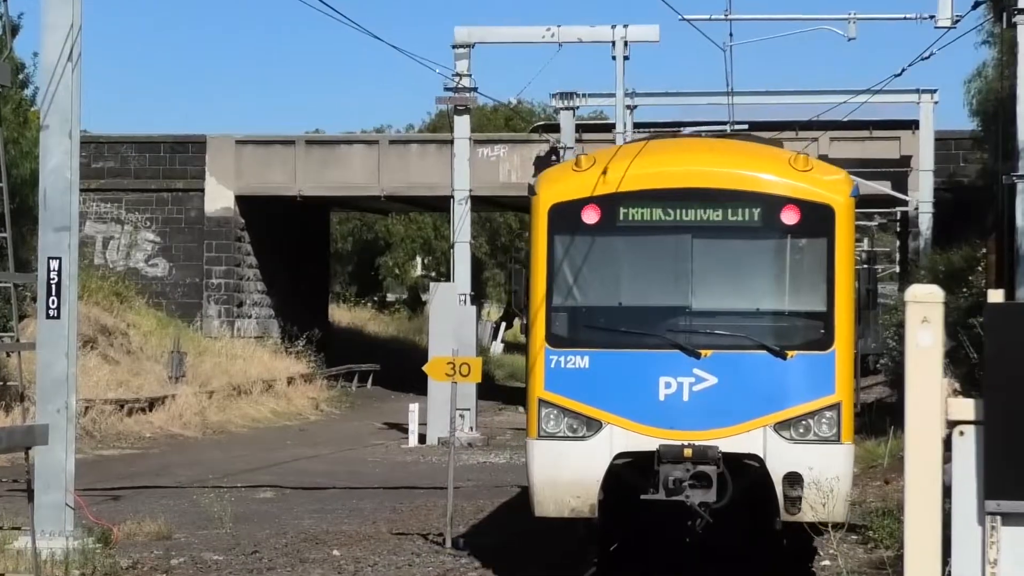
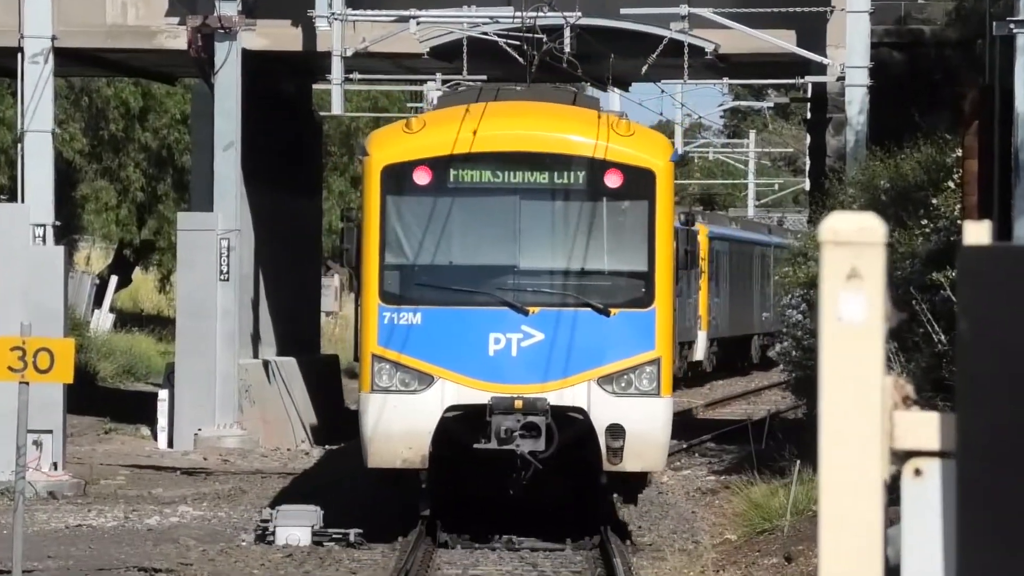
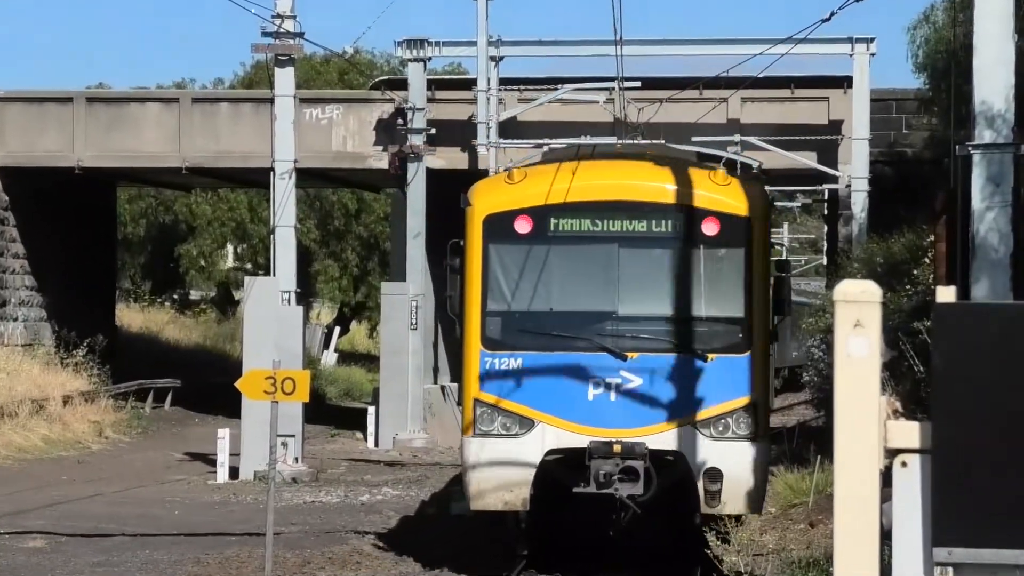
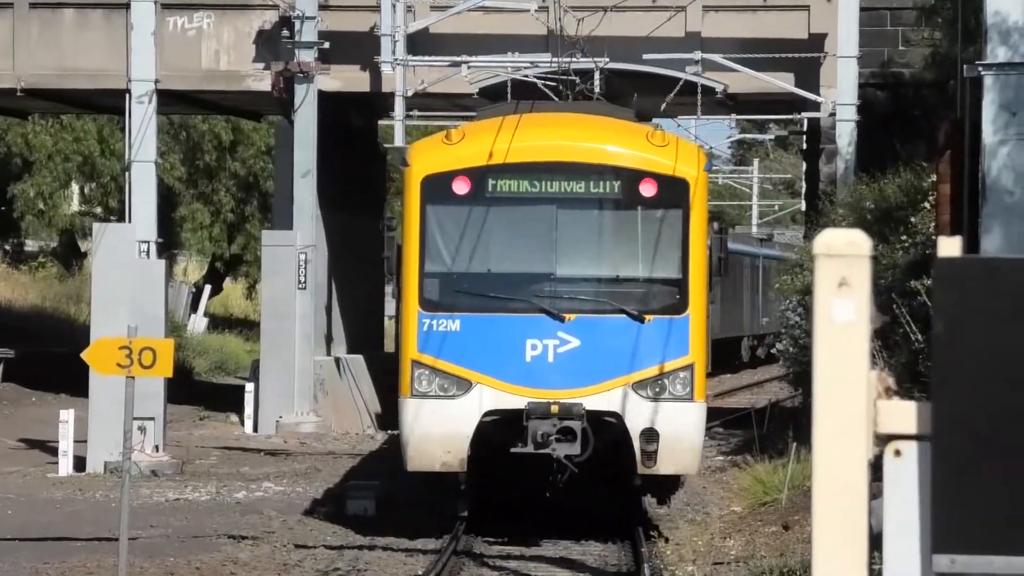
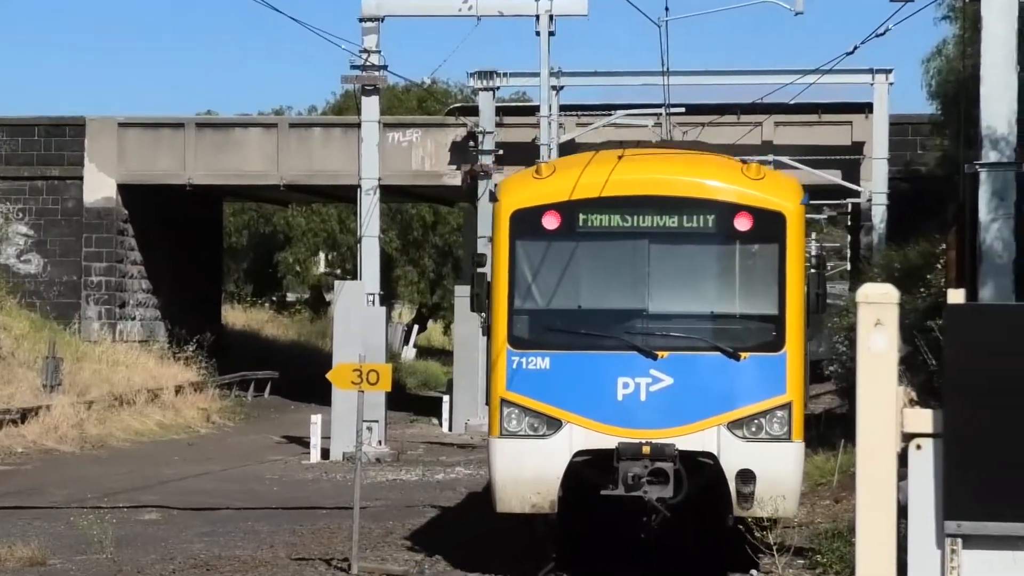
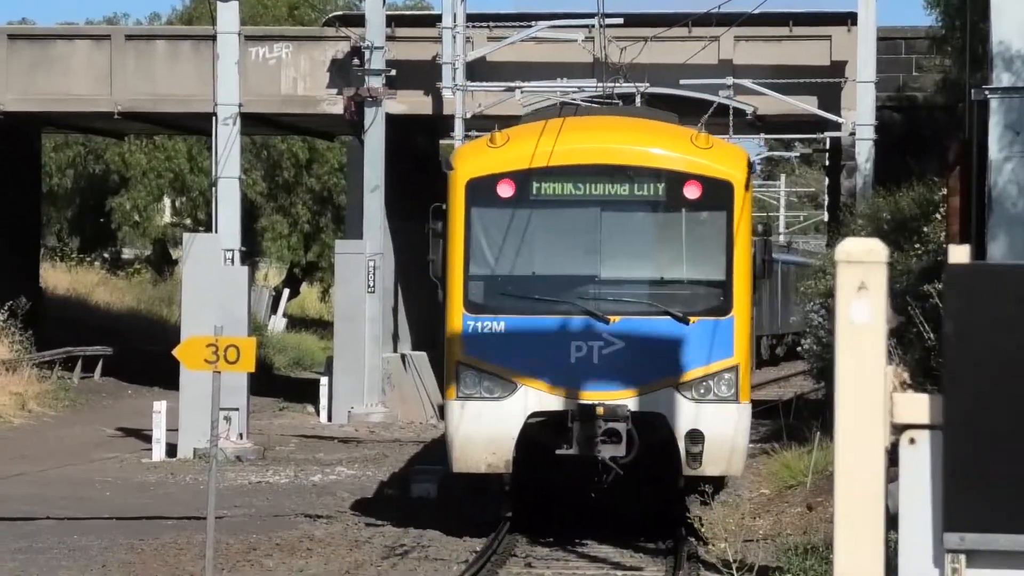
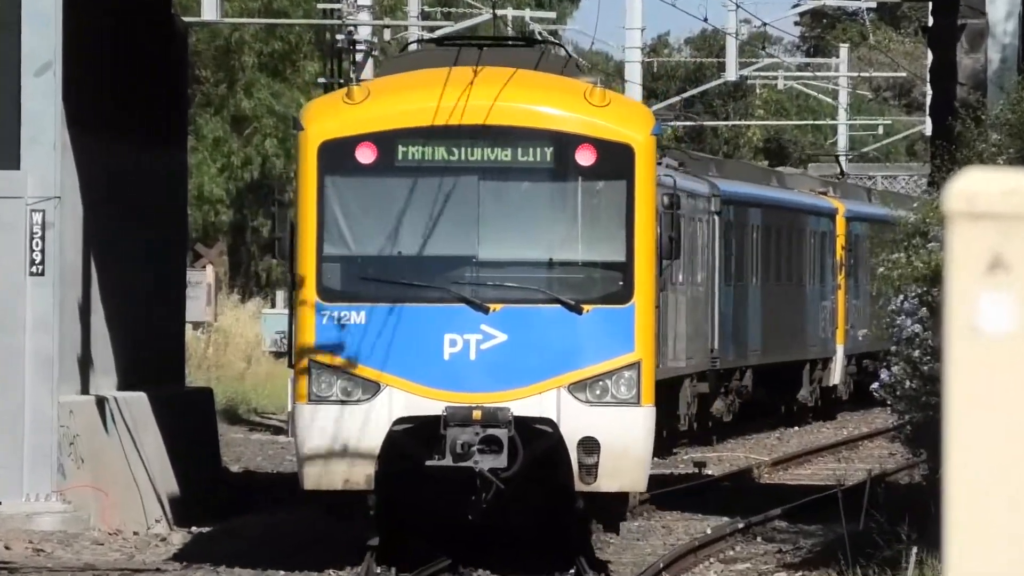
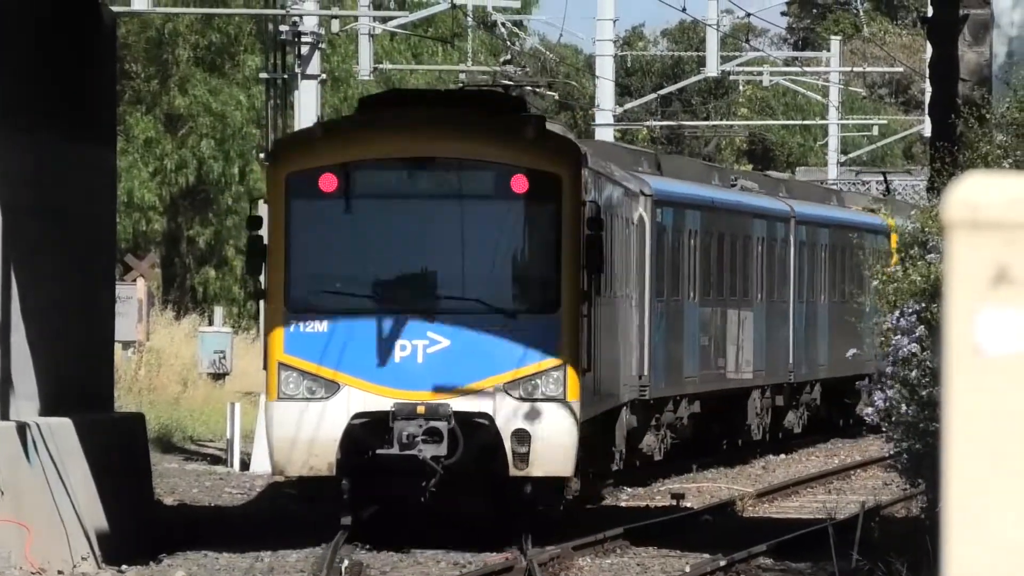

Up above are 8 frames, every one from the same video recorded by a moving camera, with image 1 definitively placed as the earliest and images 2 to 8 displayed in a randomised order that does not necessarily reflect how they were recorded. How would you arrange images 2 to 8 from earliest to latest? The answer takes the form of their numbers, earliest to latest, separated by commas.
5, 3, 6, 4, 2, 7, 8
